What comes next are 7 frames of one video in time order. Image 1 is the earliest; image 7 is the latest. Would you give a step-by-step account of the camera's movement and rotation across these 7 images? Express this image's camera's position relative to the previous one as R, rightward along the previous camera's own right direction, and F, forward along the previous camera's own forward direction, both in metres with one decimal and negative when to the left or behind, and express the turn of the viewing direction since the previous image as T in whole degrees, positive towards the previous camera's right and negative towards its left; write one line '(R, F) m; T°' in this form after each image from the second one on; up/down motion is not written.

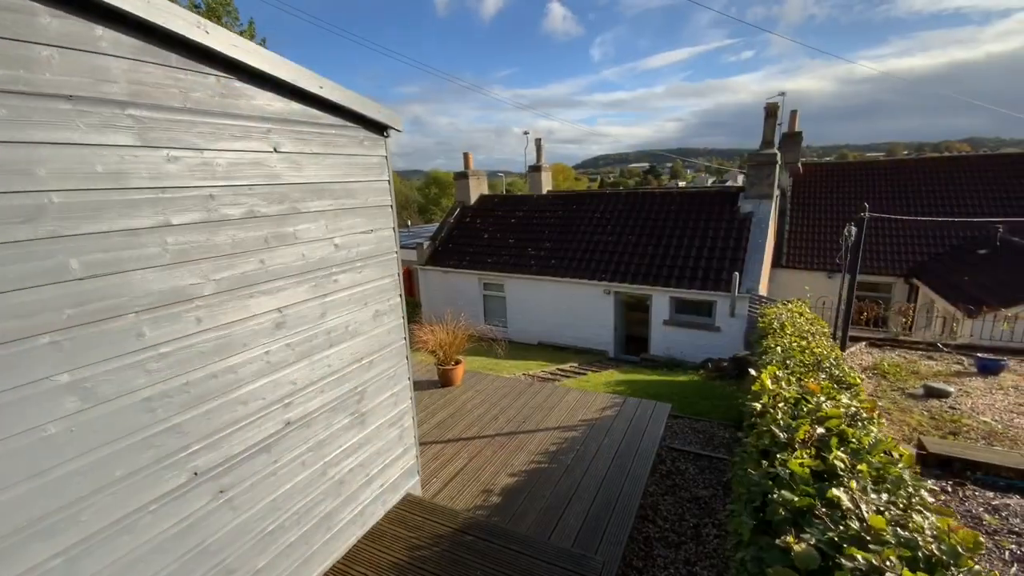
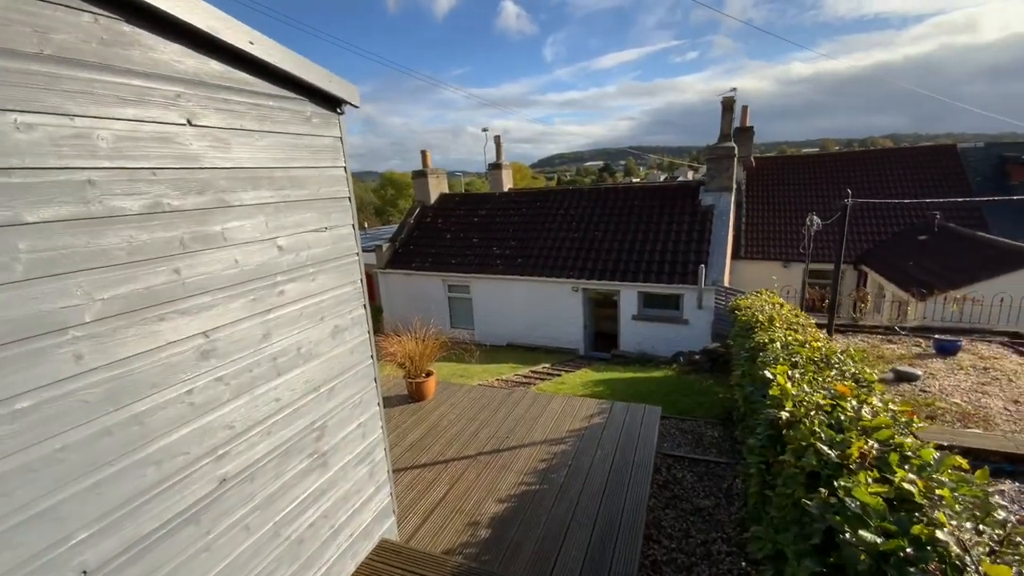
(-0.1, +0.4) m; +5°
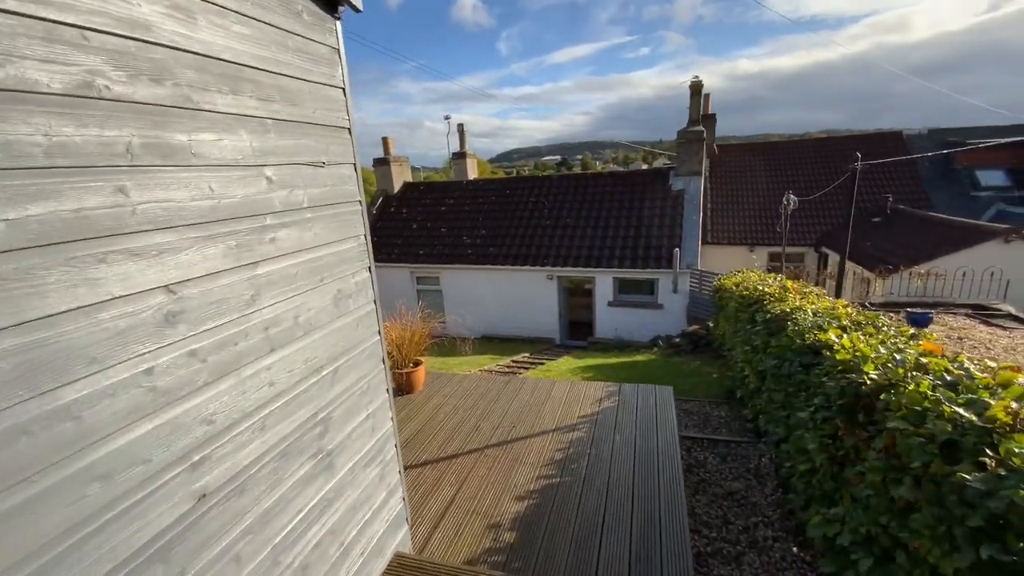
(-0.3, +0.4) m; +5°
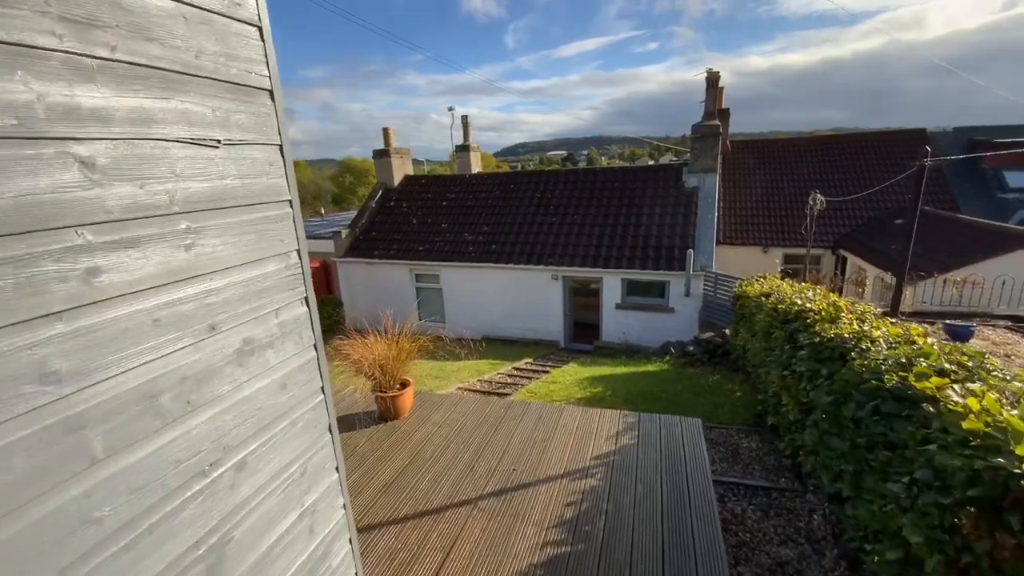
(0.0, +0.6) m; 0°
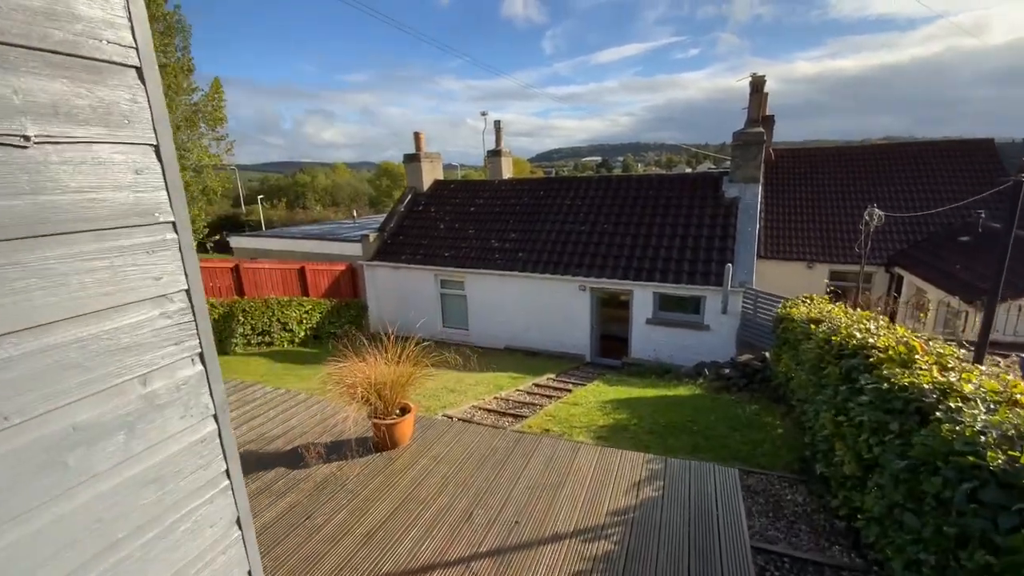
(+0.1, +0.4) m; -4°
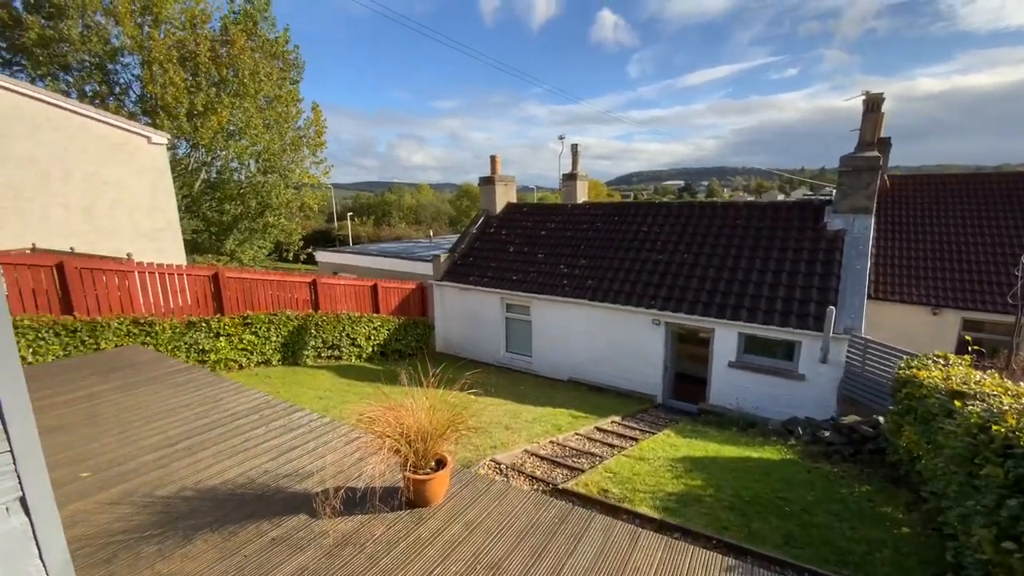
(+0.1, +0.4) m; -9°
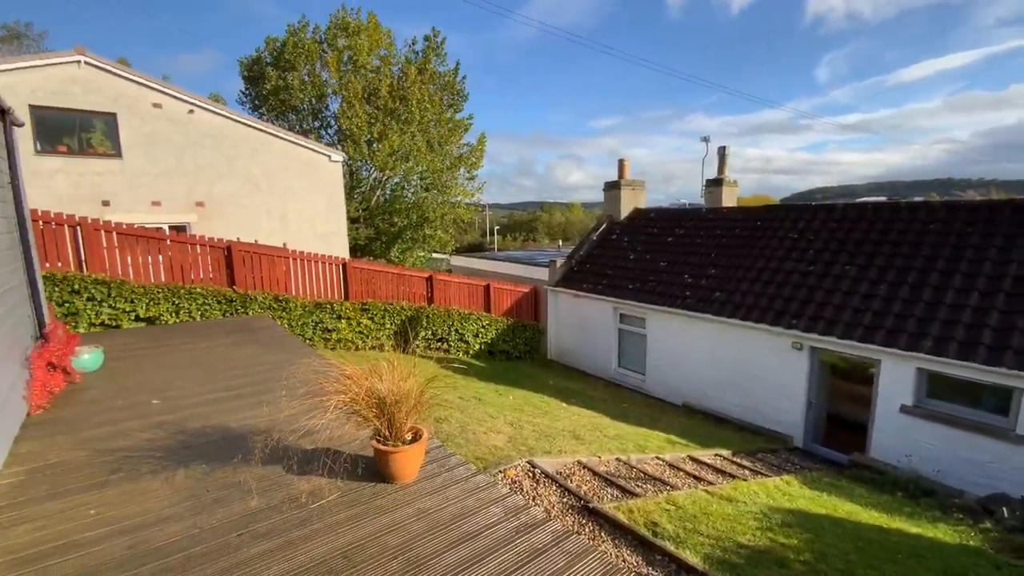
(+0.9, +0.6) m; -19°
